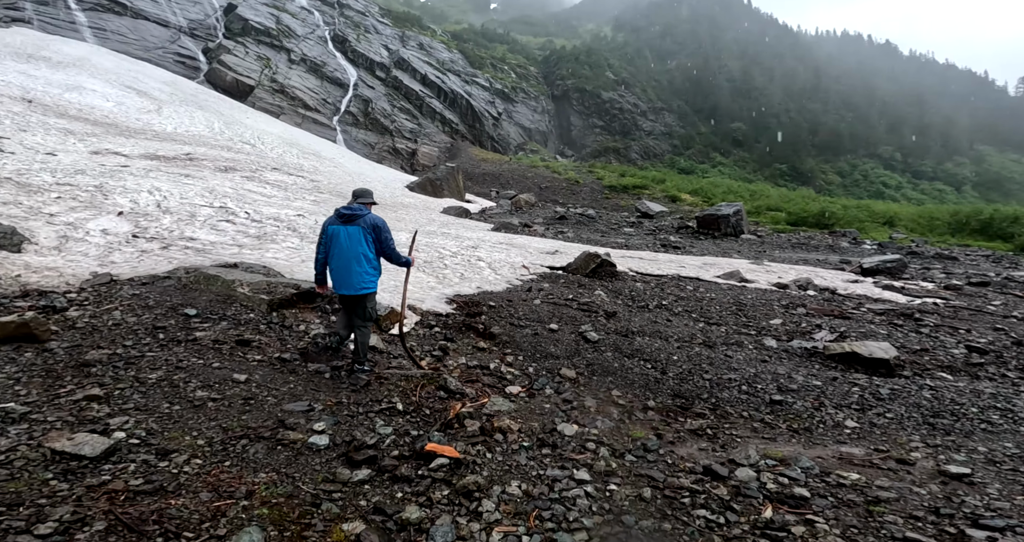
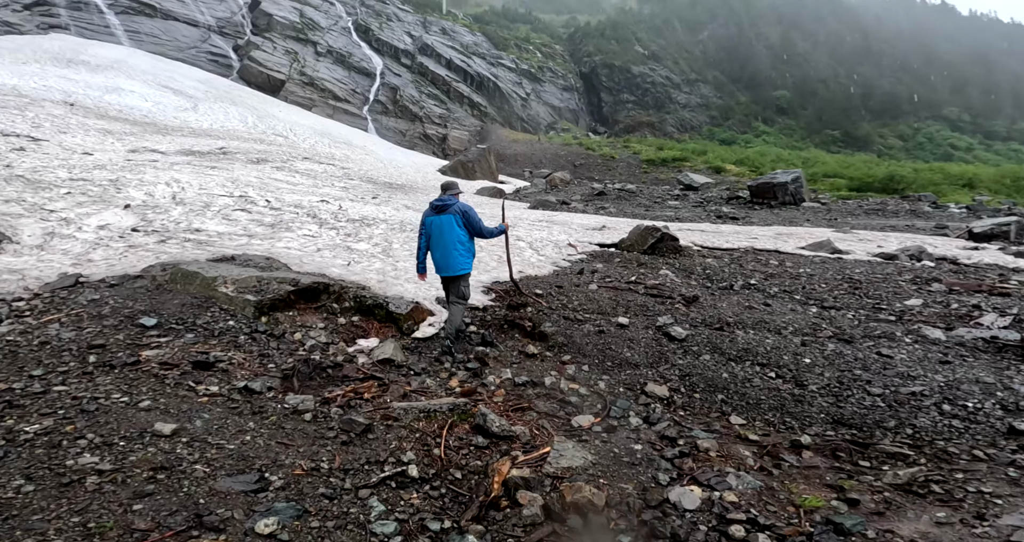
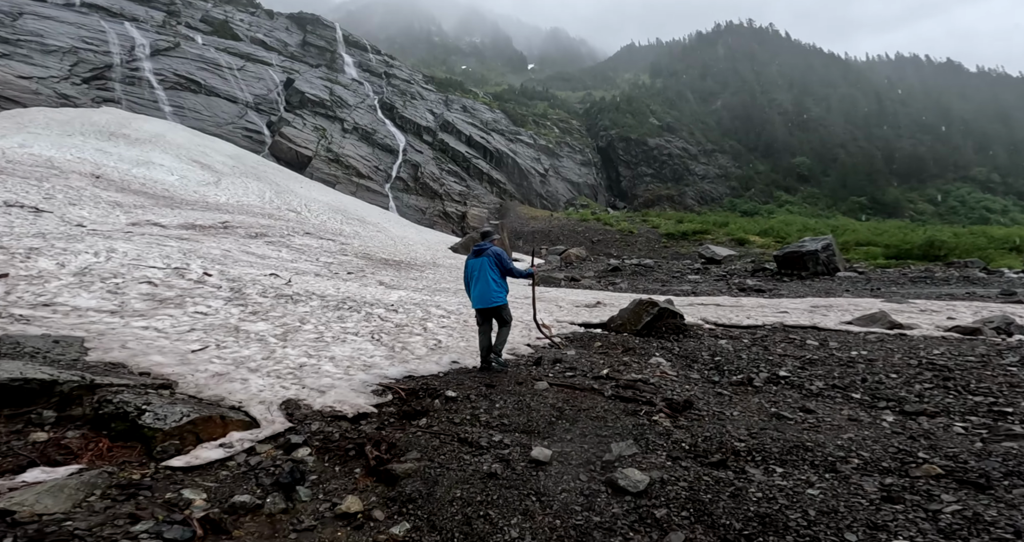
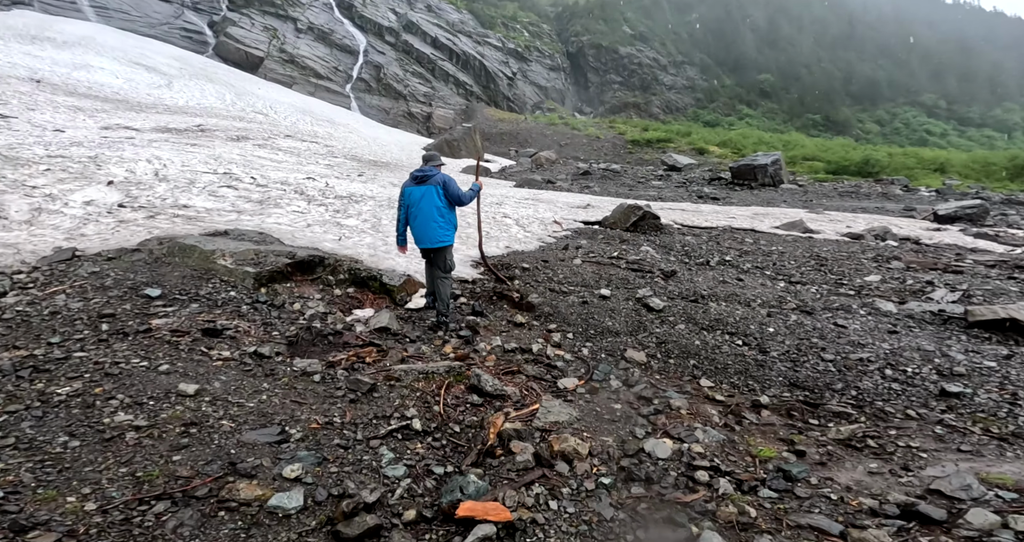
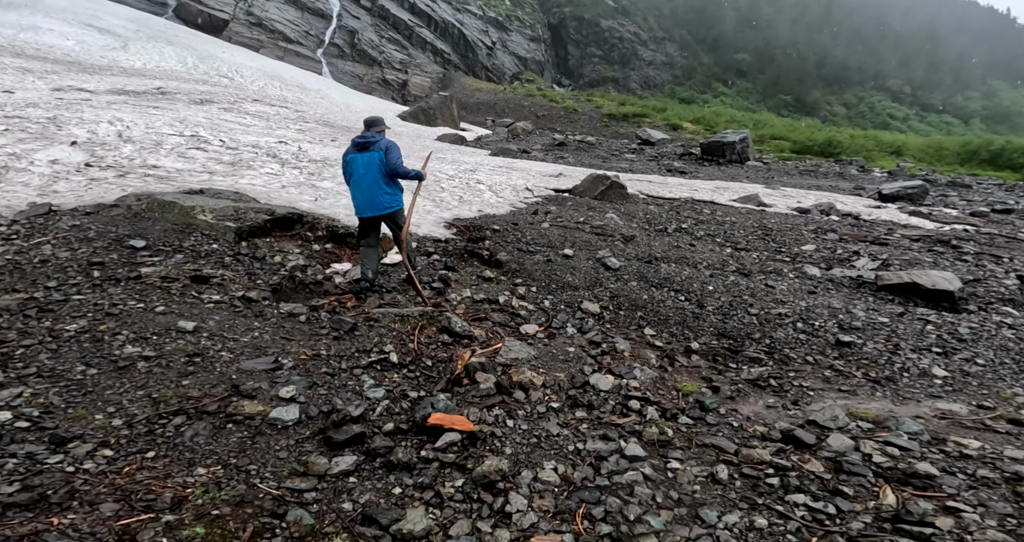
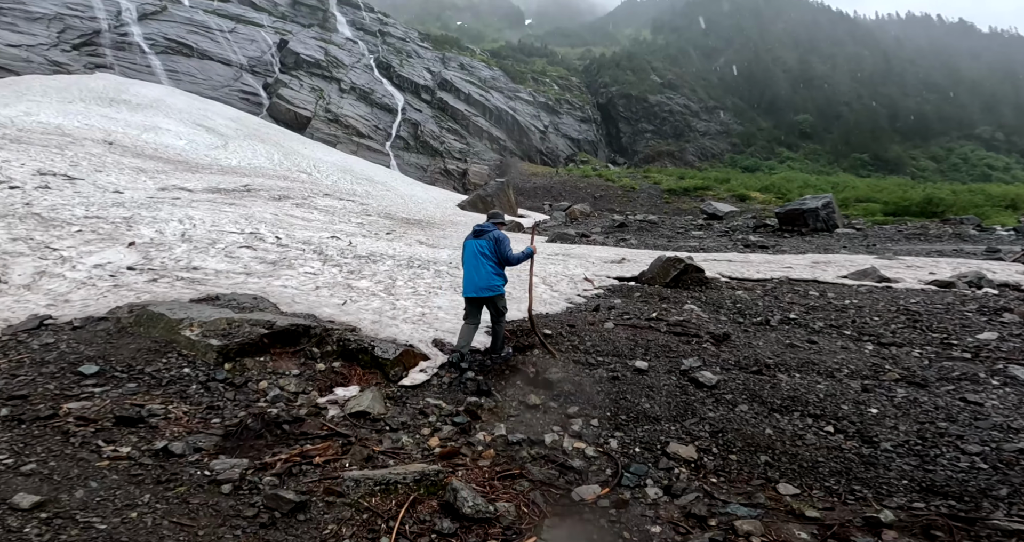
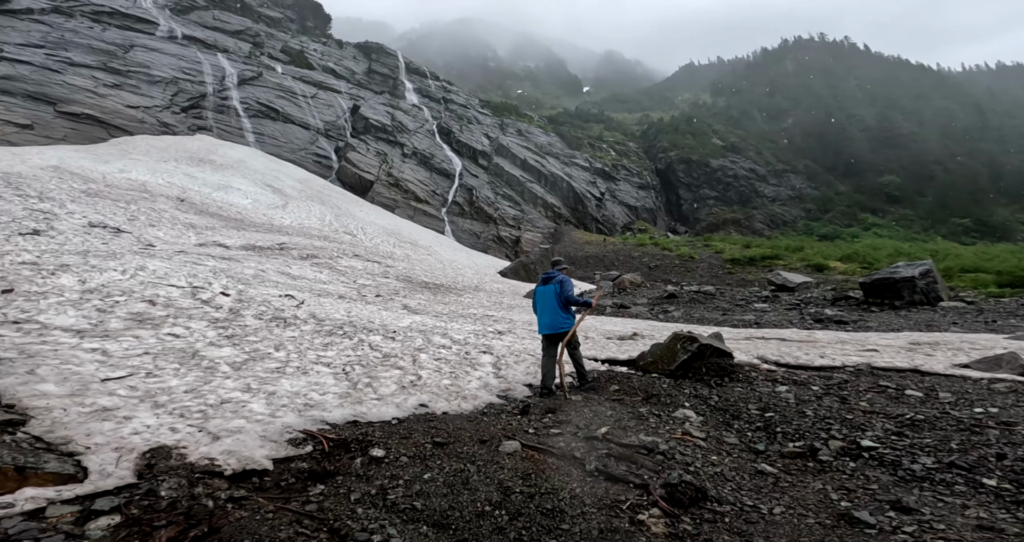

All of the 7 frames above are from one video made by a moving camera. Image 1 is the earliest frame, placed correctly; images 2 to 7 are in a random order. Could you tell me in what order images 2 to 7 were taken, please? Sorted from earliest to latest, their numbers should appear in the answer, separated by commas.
5, 4, 2, 6, 3, 7
